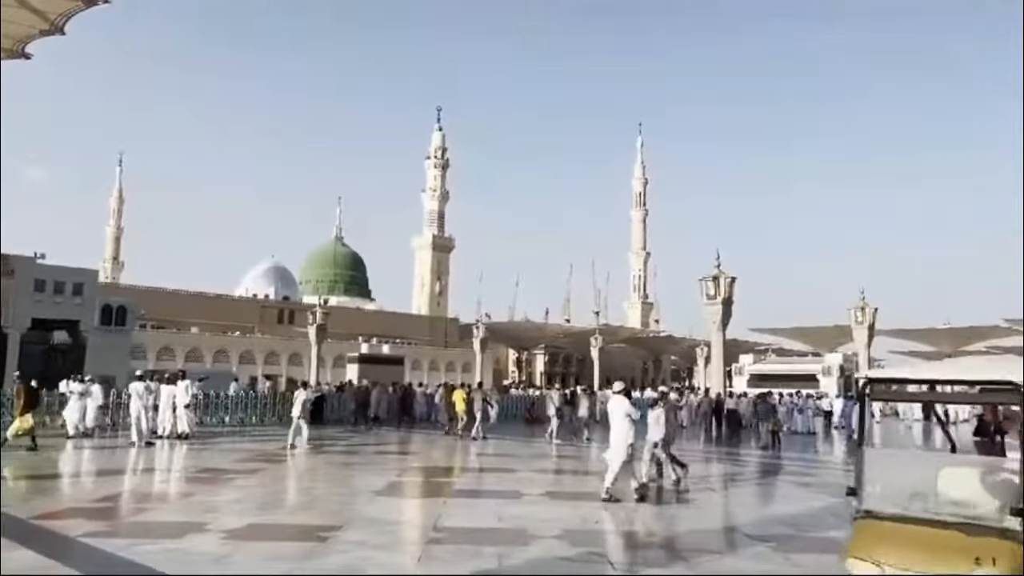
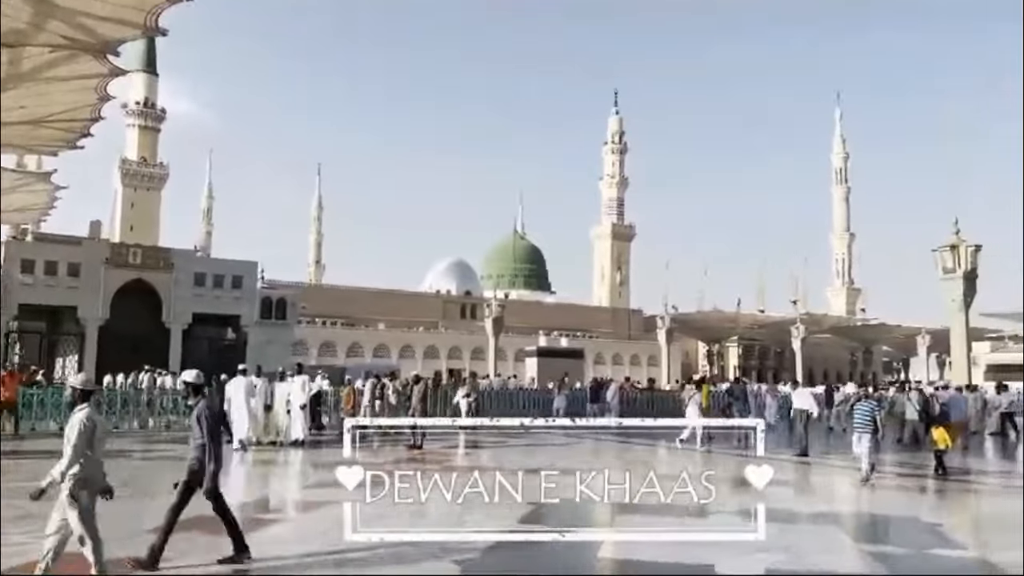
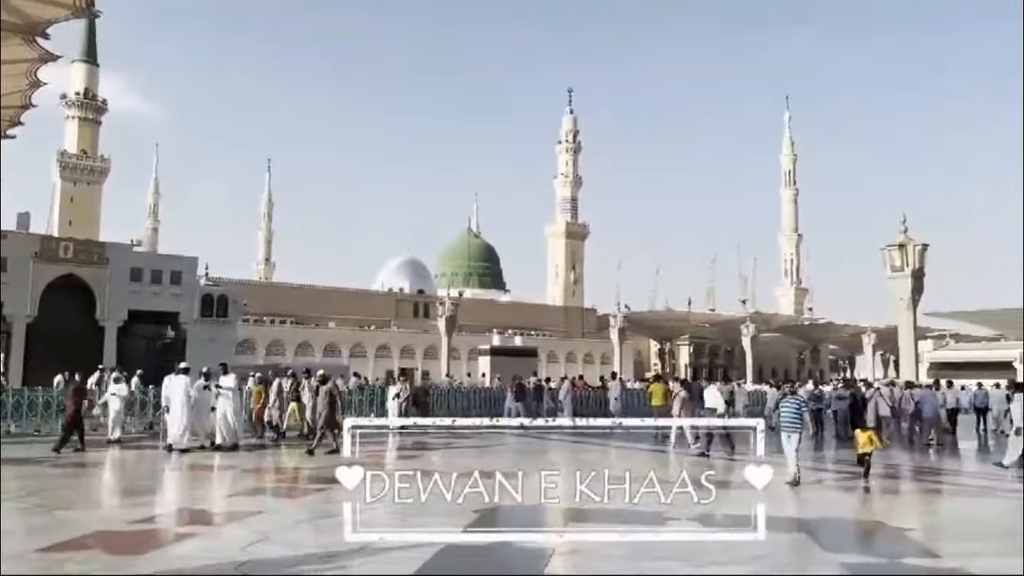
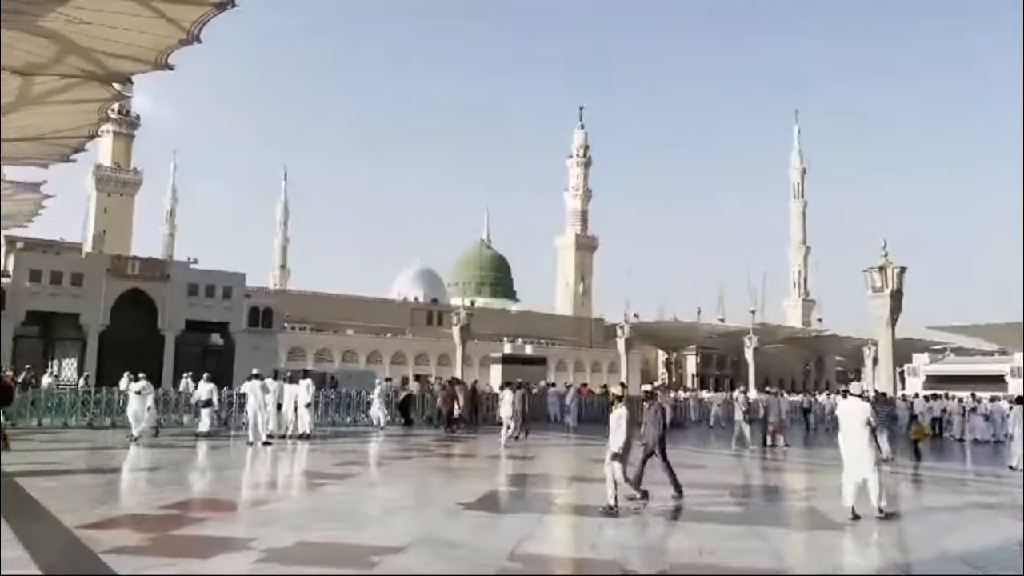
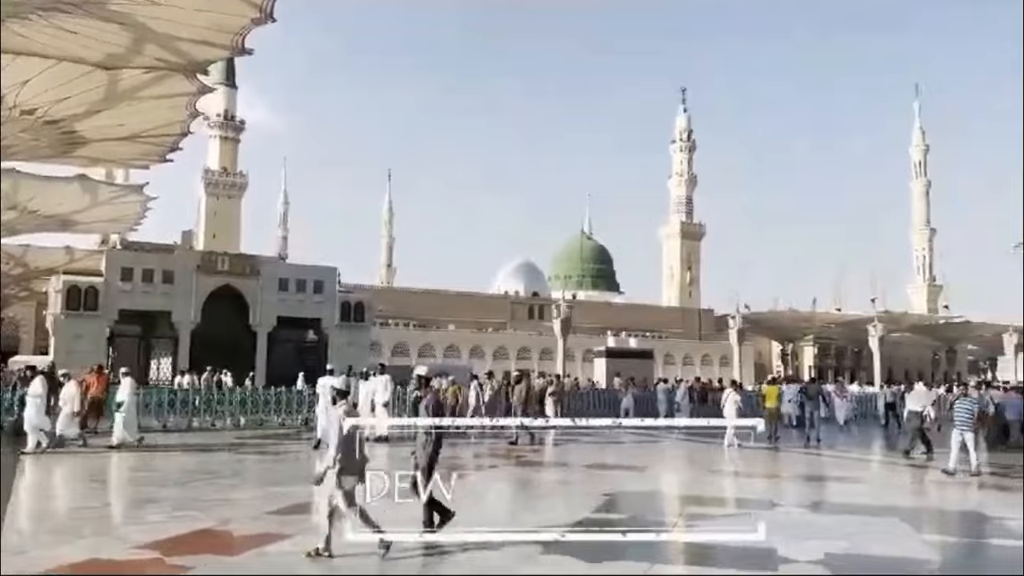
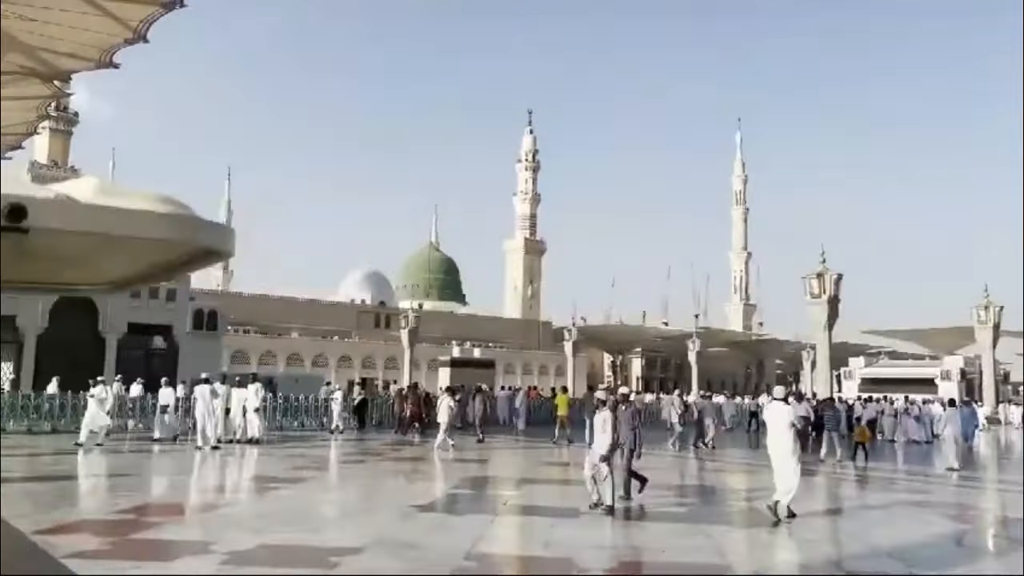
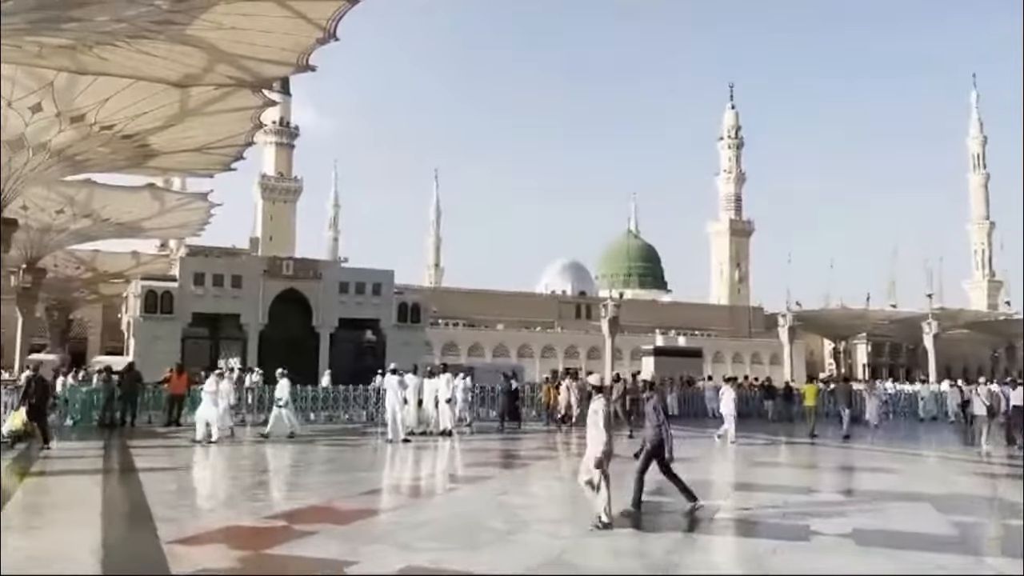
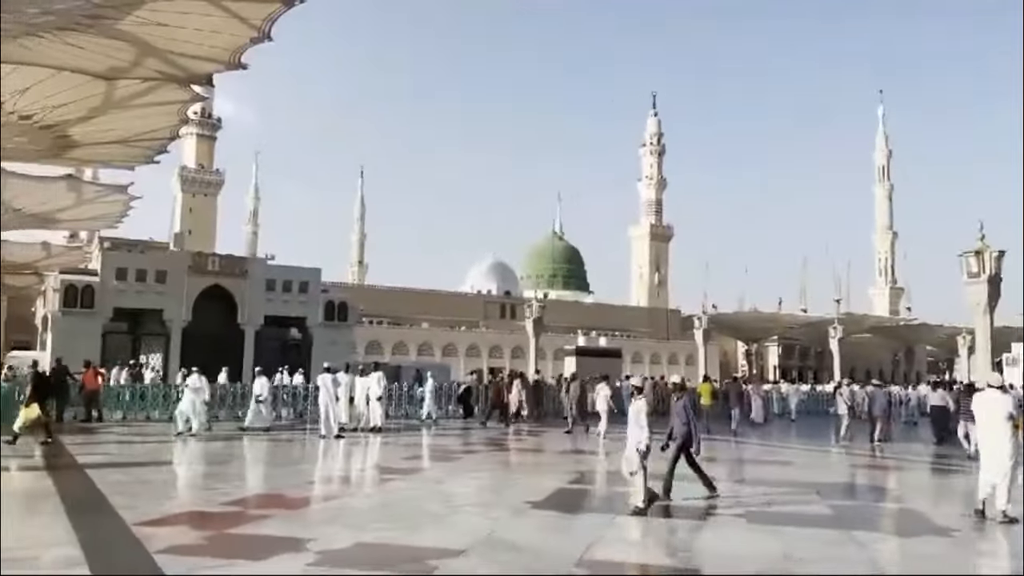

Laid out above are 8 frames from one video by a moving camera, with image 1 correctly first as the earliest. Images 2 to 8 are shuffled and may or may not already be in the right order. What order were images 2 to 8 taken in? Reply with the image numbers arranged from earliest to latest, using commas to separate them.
6, 4, 8, 7, 5, 2, 3
